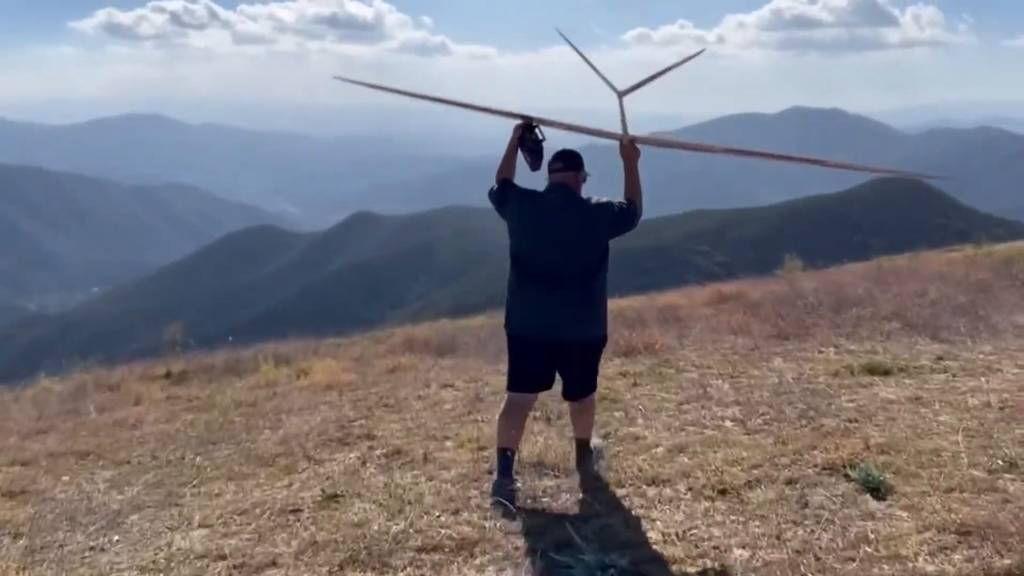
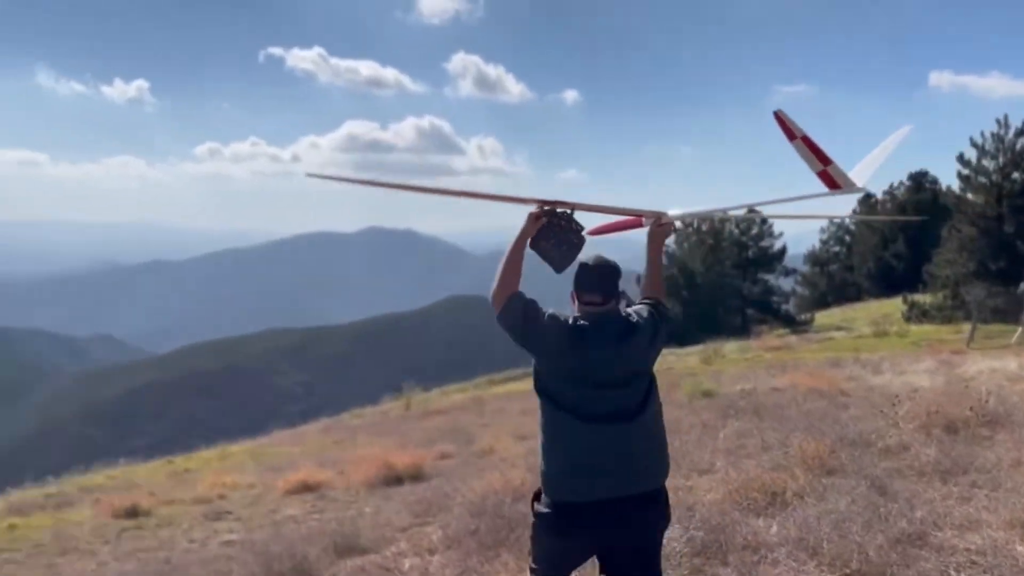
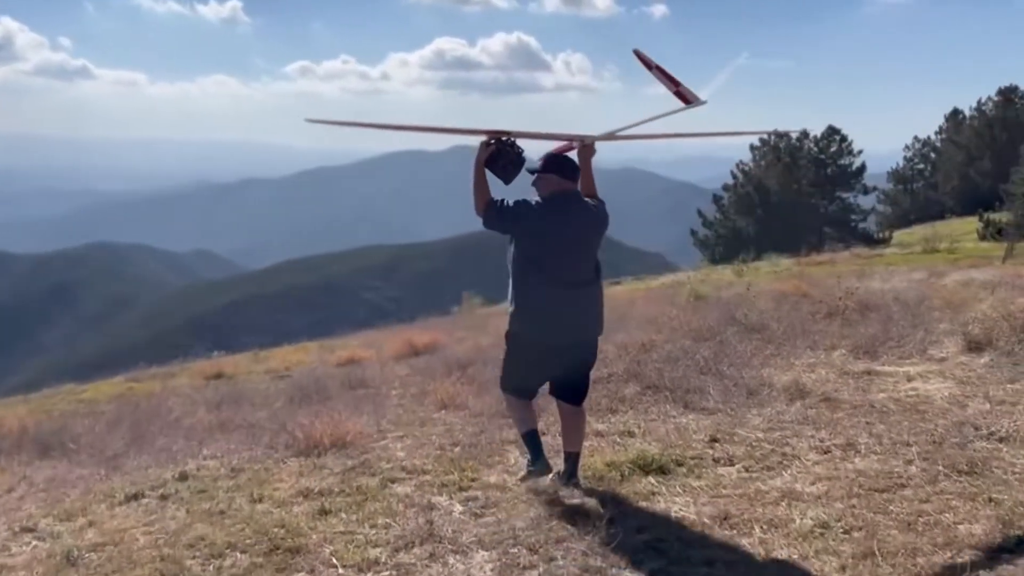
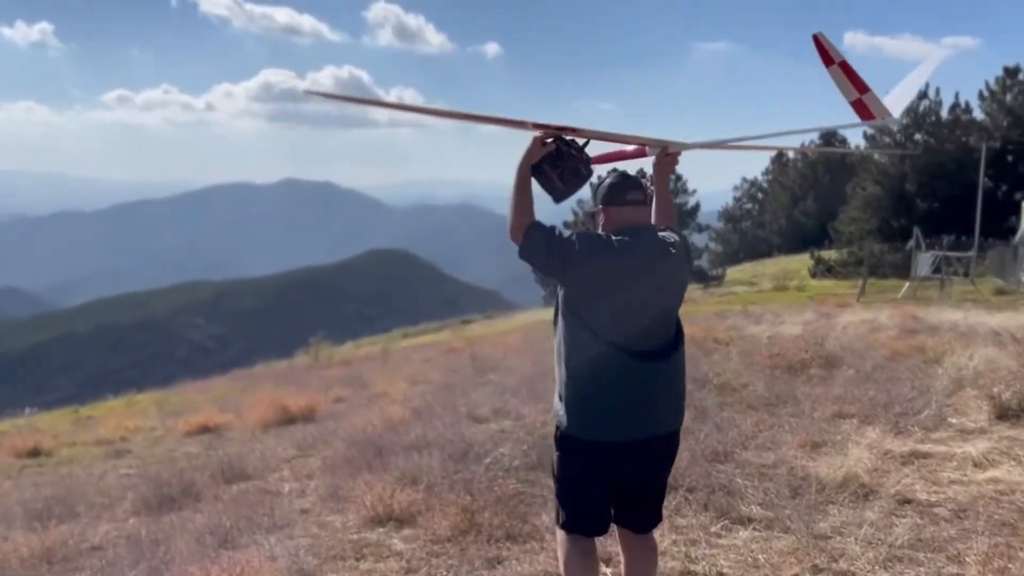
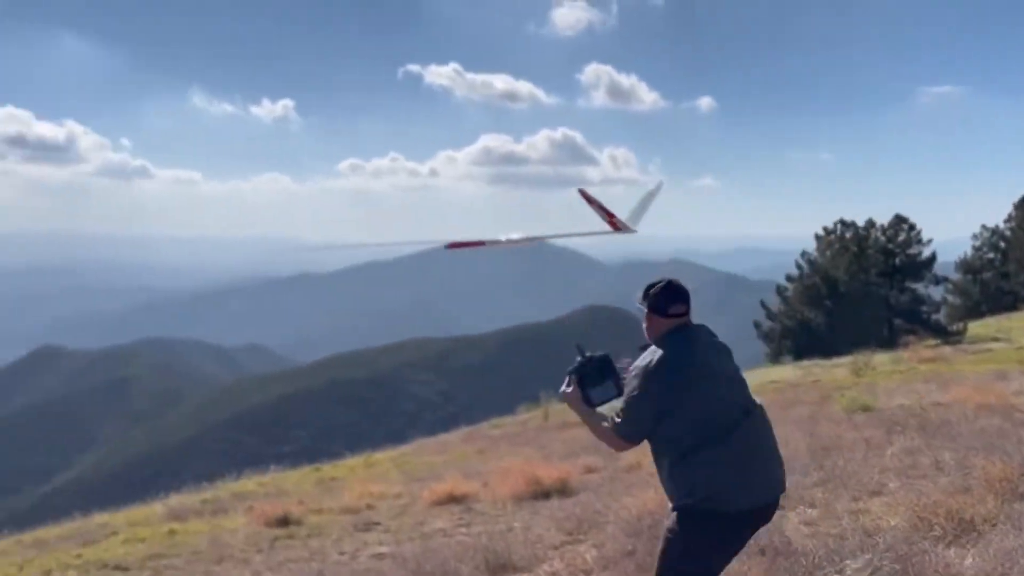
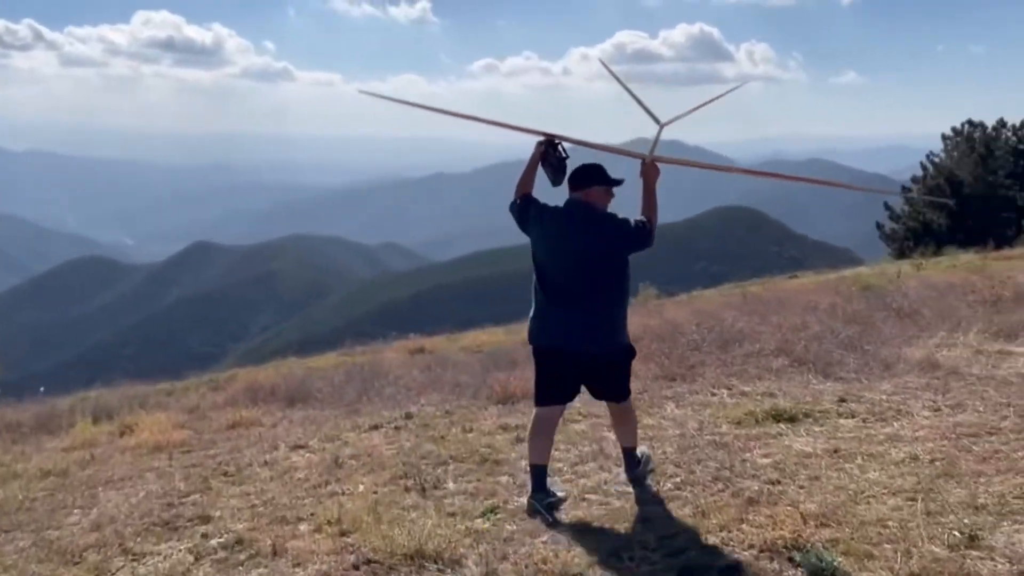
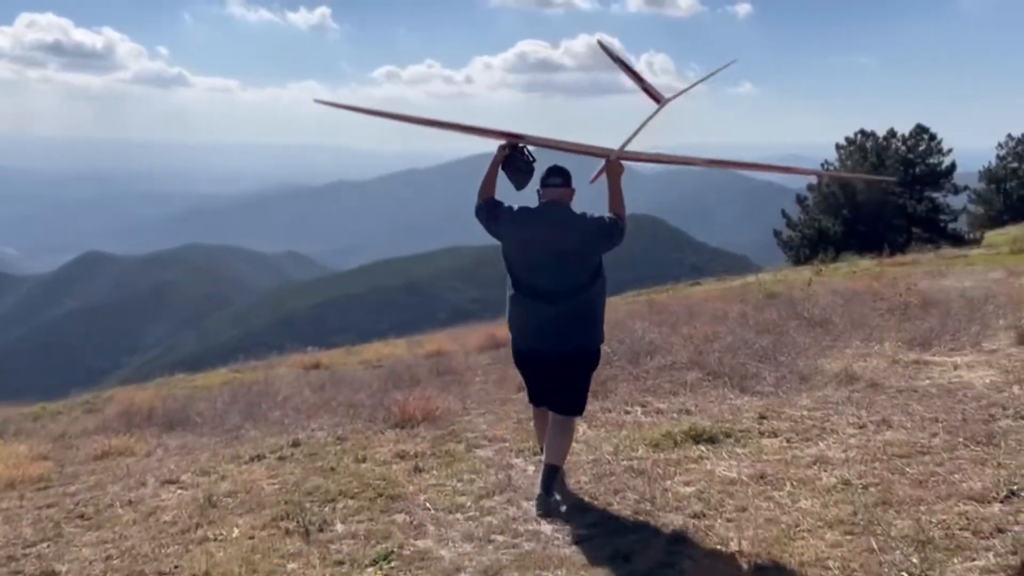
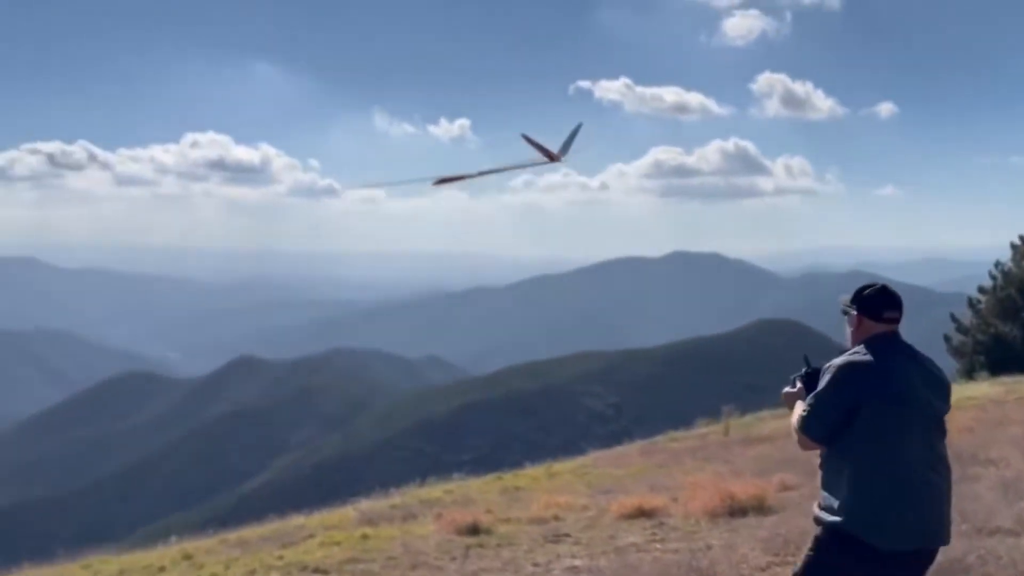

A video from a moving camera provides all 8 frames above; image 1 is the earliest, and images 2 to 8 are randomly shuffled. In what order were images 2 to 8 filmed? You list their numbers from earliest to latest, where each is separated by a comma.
6, 7, 3, 4, 2, 5, 8
